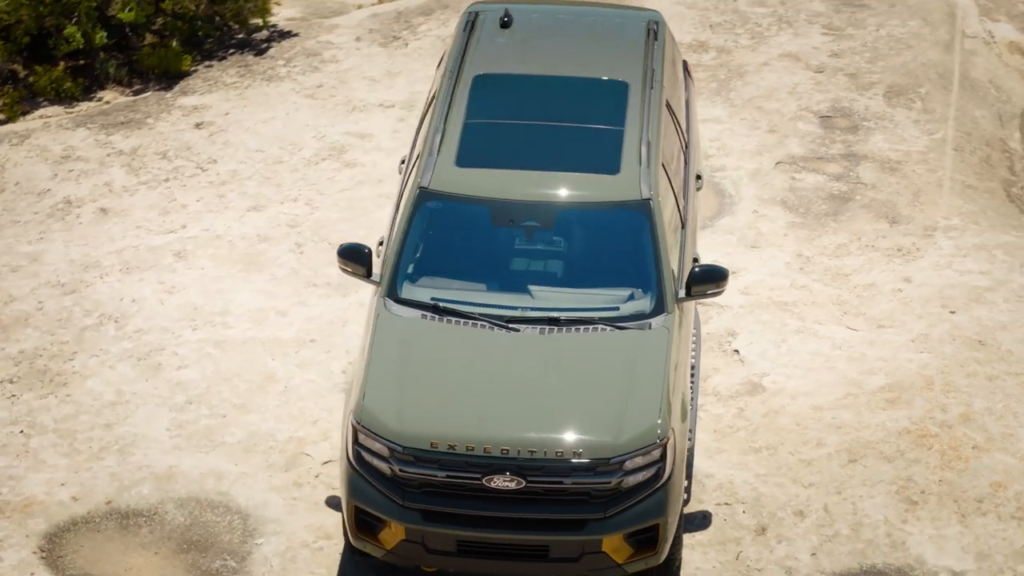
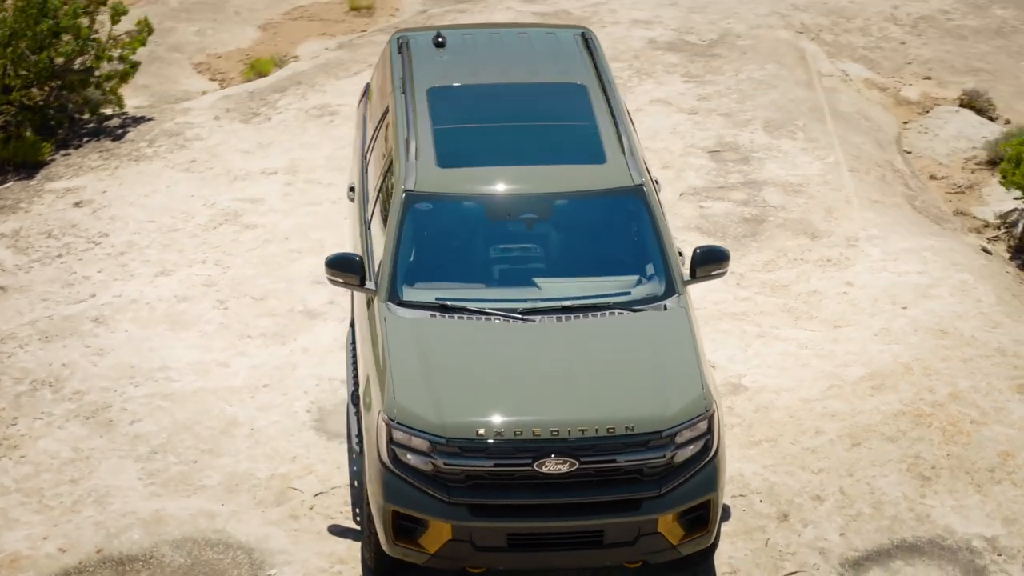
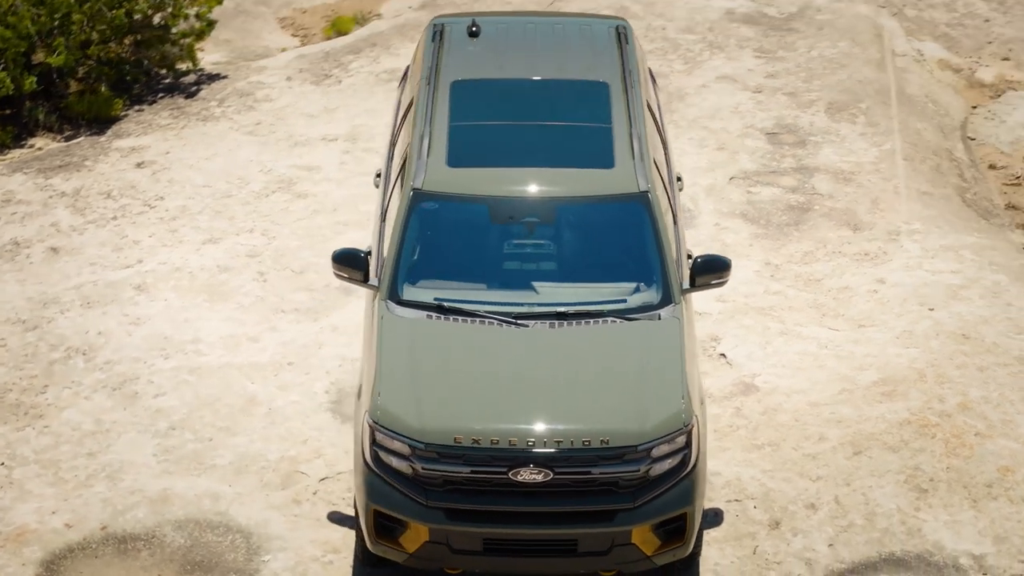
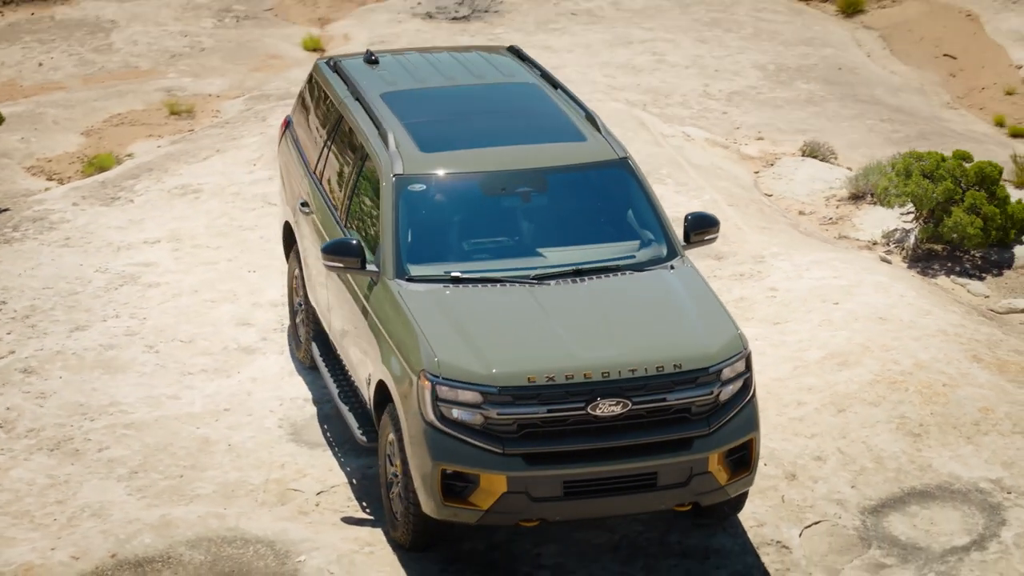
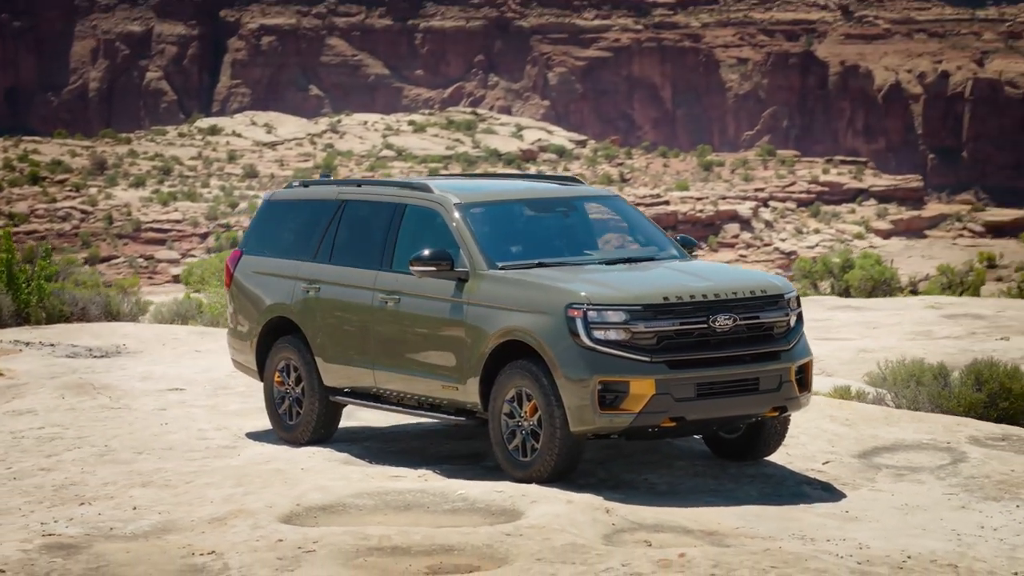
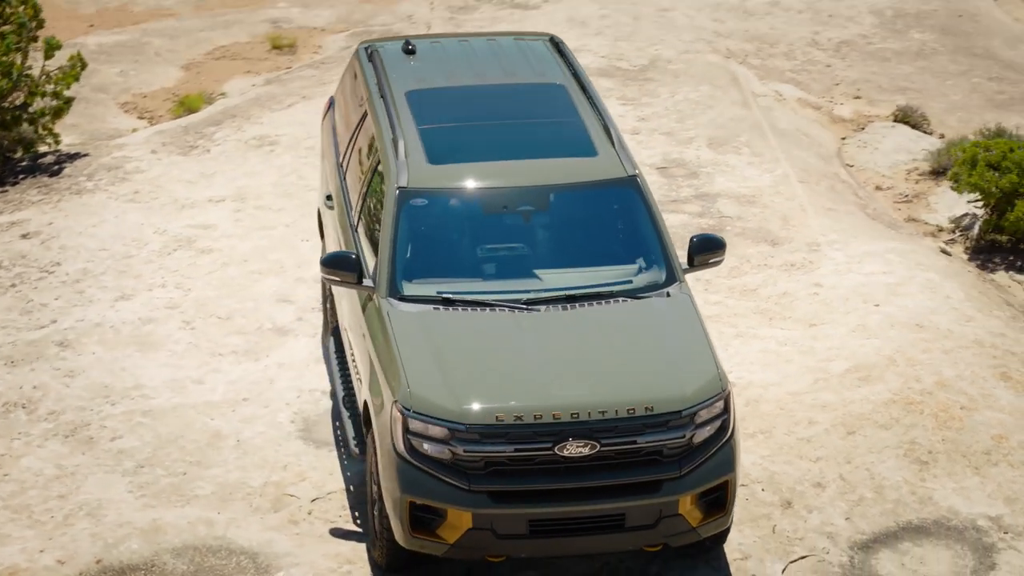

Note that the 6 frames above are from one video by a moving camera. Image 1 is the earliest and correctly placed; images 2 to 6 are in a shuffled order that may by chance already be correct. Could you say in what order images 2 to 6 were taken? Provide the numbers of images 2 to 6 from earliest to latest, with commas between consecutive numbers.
3, 2, 6, 4, 5
